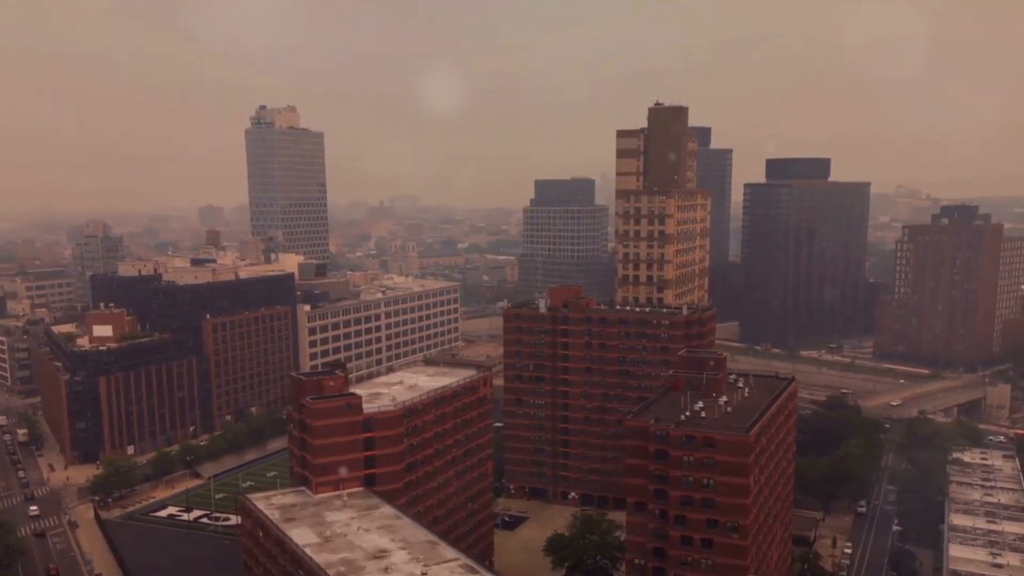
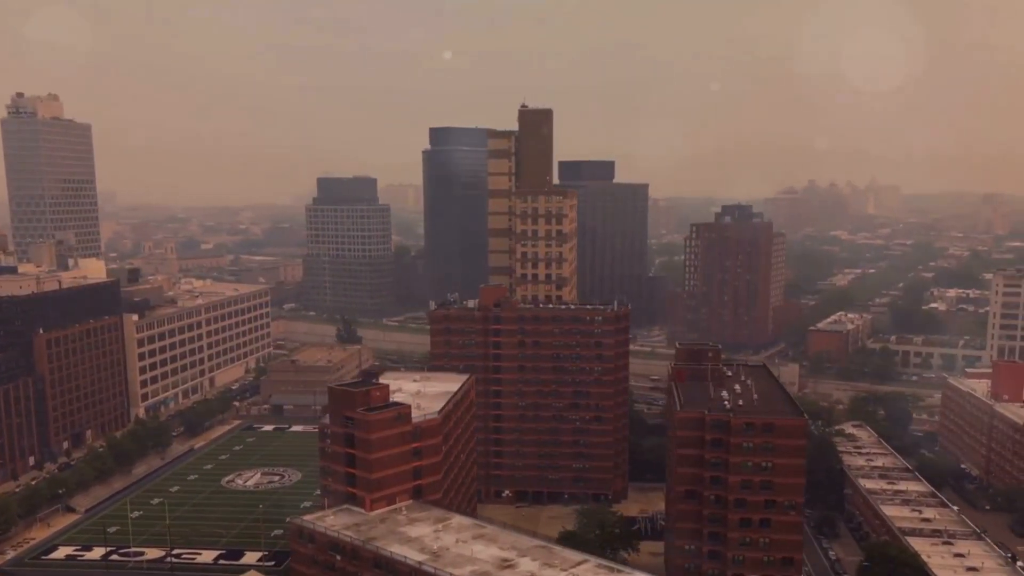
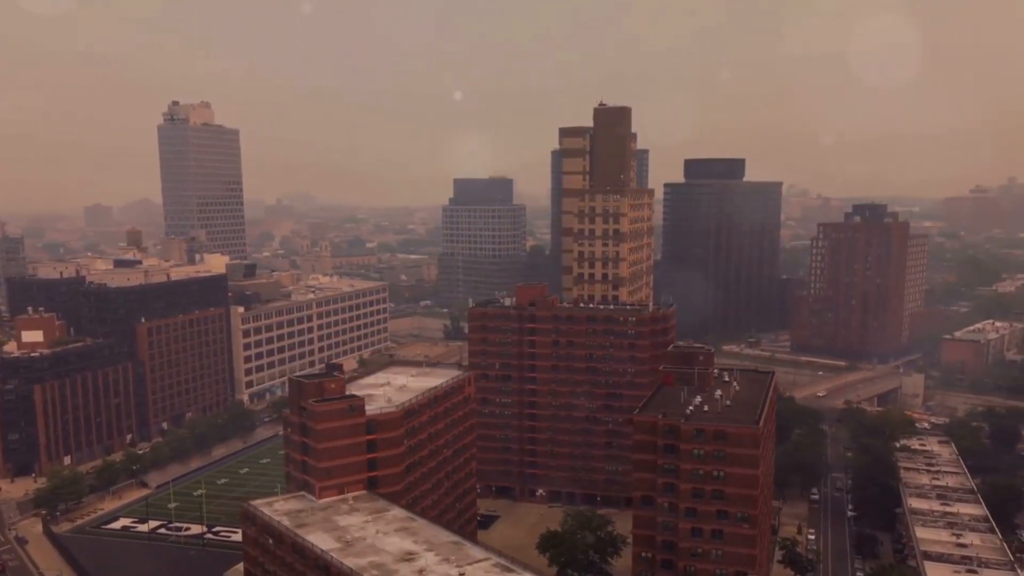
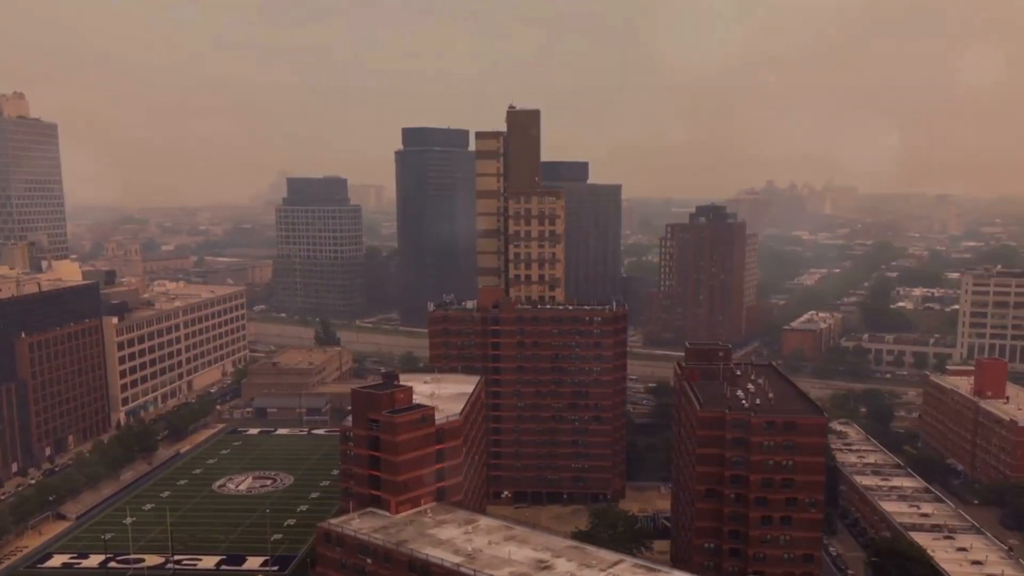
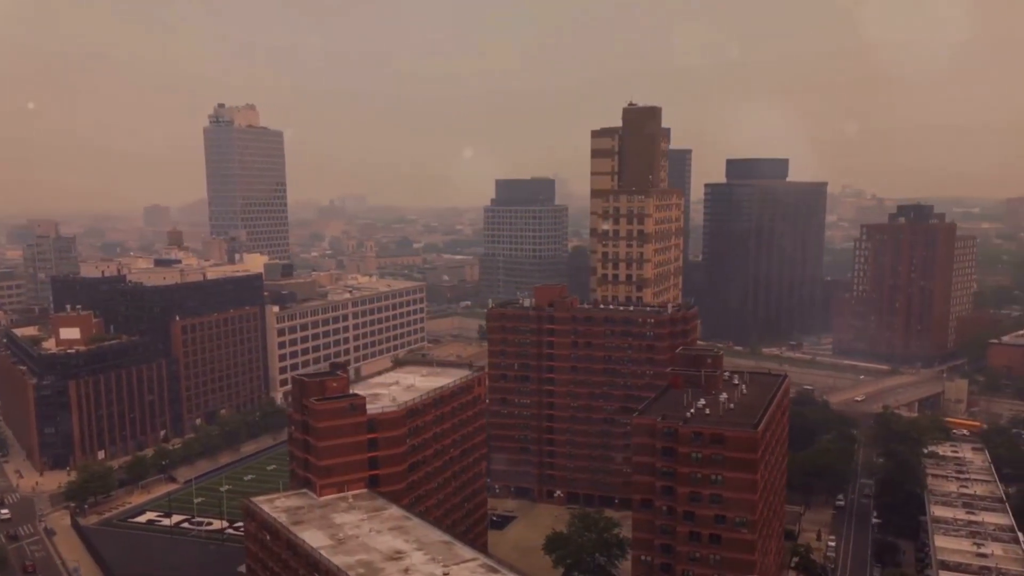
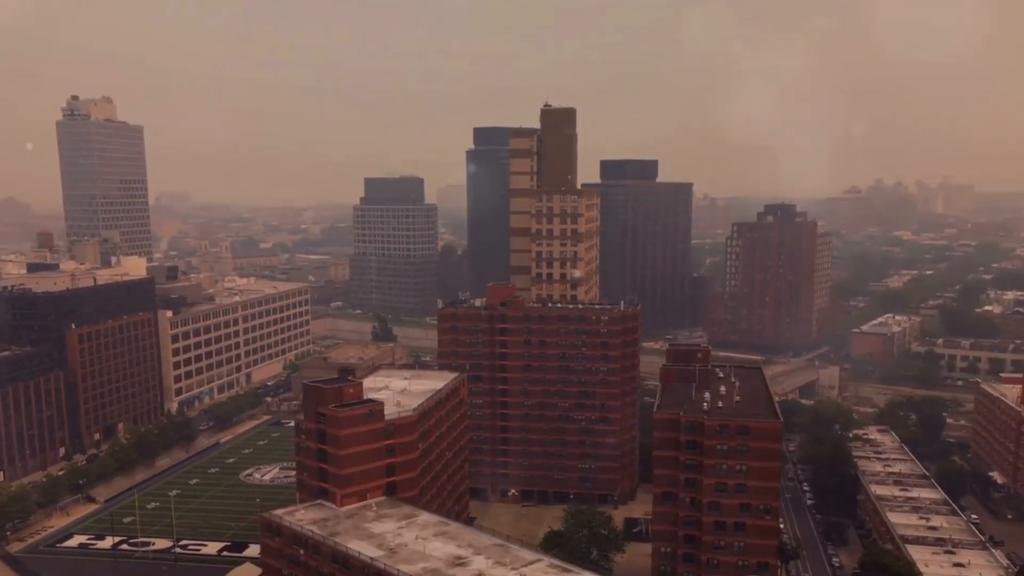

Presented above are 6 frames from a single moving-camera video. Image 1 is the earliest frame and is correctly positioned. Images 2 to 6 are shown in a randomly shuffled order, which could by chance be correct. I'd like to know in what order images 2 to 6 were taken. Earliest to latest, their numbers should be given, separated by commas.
5, 3, 6, 2, 4
